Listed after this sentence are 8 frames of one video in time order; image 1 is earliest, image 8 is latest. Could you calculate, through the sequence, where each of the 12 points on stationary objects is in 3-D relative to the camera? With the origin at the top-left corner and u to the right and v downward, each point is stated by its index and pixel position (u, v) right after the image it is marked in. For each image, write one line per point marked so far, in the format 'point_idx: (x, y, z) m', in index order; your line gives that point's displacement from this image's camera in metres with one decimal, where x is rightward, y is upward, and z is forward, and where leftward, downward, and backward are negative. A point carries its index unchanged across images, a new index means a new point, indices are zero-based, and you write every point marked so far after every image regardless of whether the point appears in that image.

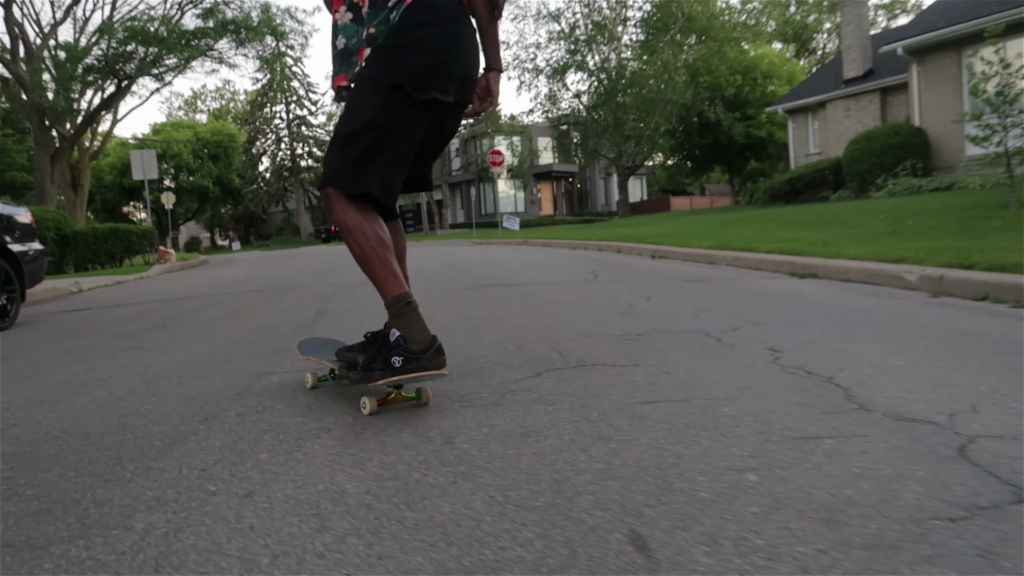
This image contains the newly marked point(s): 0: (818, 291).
0: (+4.0, 0.0, +9.9) m
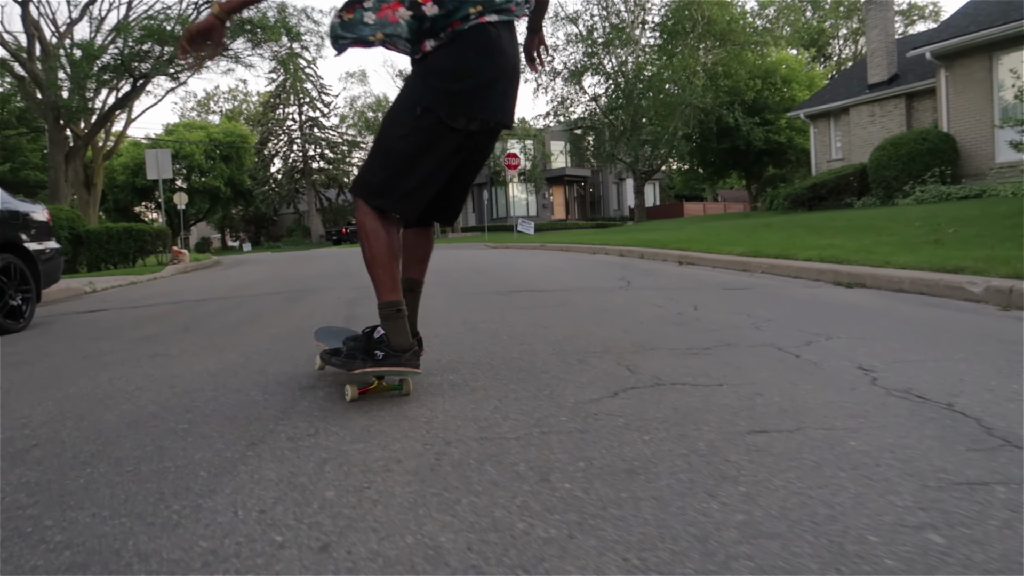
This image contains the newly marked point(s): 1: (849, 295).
0: (+4.5, -0.2, +9.3) m
1: (+4.6, -0.1, +10.3) m
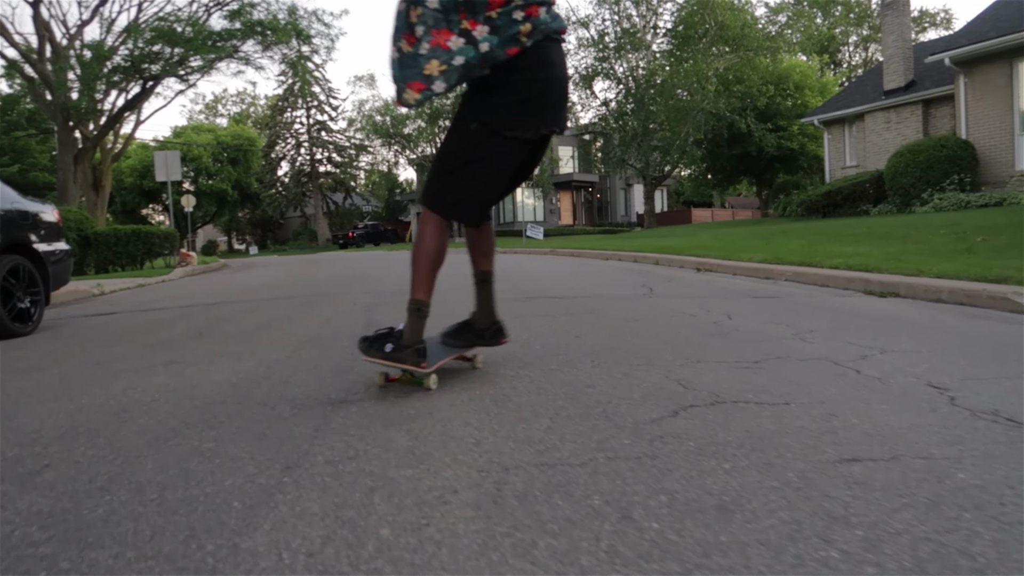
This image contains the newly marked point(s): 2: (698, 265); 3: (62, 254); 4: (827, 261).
0: (+4.8, -0.3, +9.0) m
1: (+4.9, -0.2, +10.0) m
2: (+4.6, +0.6, +18.9) m
3: (-6.0, +0.5, +10.0) m
4: (+6.2, +0.5, +14.9) m
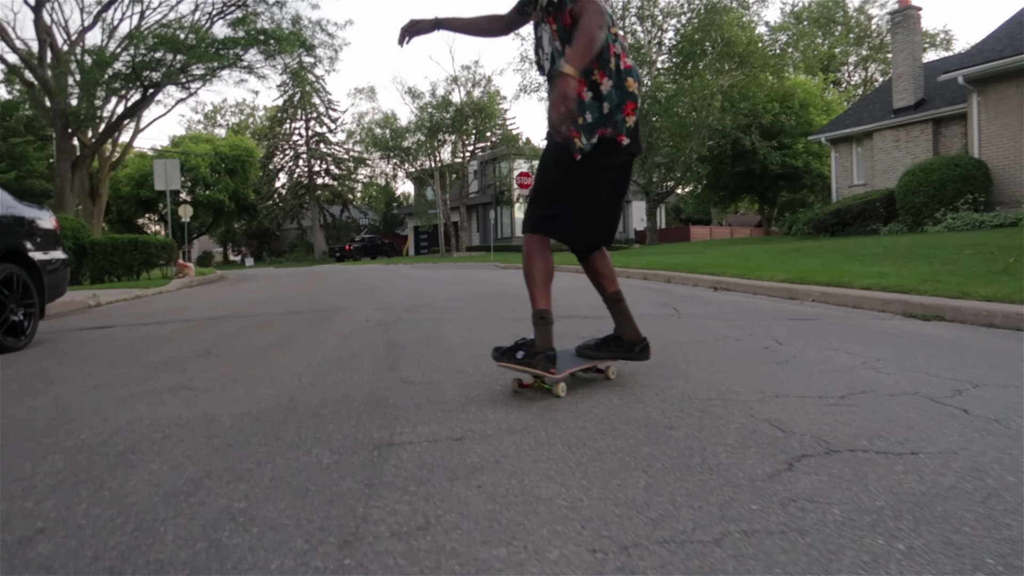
0: (+5.1, -0.6, +8.4) m
1: (+5.2, -0.5, +9.4) m
2: (+4.9, +0.1, +18.3) m
3: (-5.6, +0.3, +9.4) m
4: (+6.5, +0.1, +14.3) m
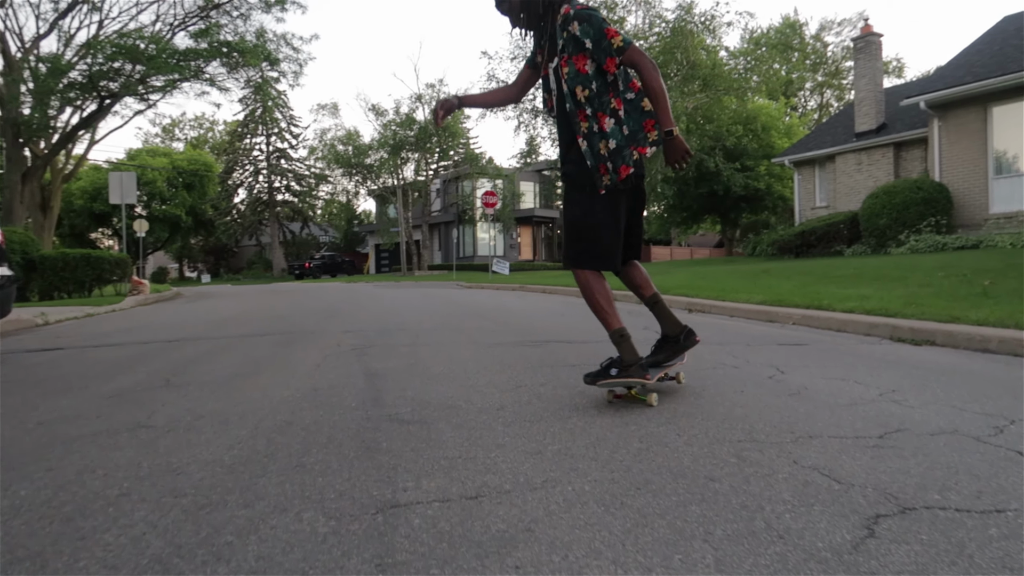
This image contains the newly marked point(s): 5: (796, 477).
0: (+5.0, -0.8, +8.1) m
1: (+5.1, -0.8, +9.1) m
2: (+4.2, -0.4, +18.1) m
3: (-5.8, +0.1, +8.5) m
4: (+6.1, -0.3, +14.1) m
5: (+1.4, -0.9, +3.6) m
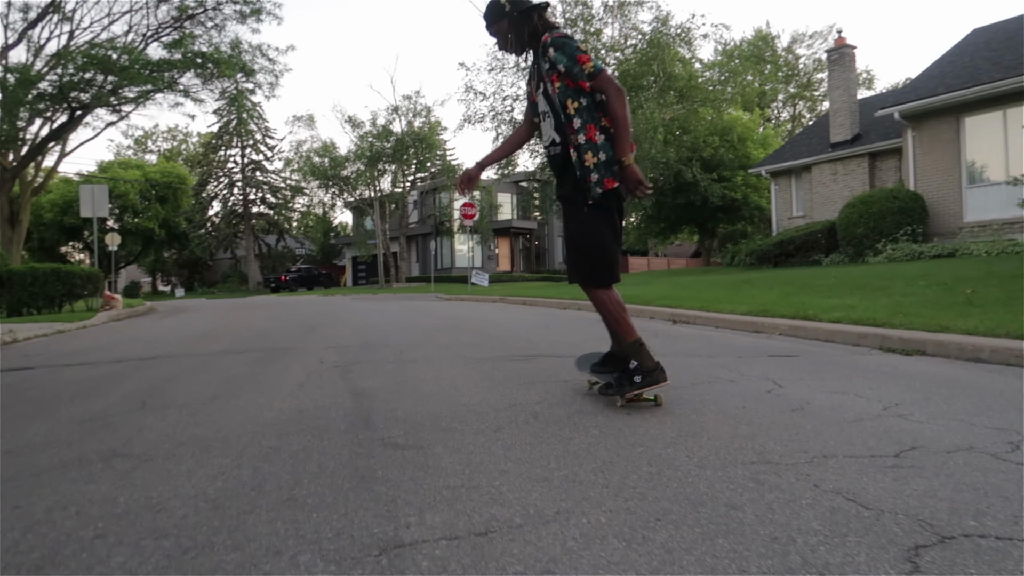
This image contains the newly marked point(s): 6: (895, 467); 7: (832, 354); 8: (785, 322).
0: (+4.9, -0.9, +8.0) m
1: (+4.9, -1.0, +9.0) m
2: (+3.8, -0.7, +17.9) m
3: (-5.9, -0.1, +8.1) m
4: (+5.8, -0.5, +14.1) m
5: (+1.4, -1.0, +3.4) m
6: (+2.1, -1.0, +4.1) m
7: (+4.5, -0.9, +10.5) m
8: (+4.9, -0.6, +13.7) m
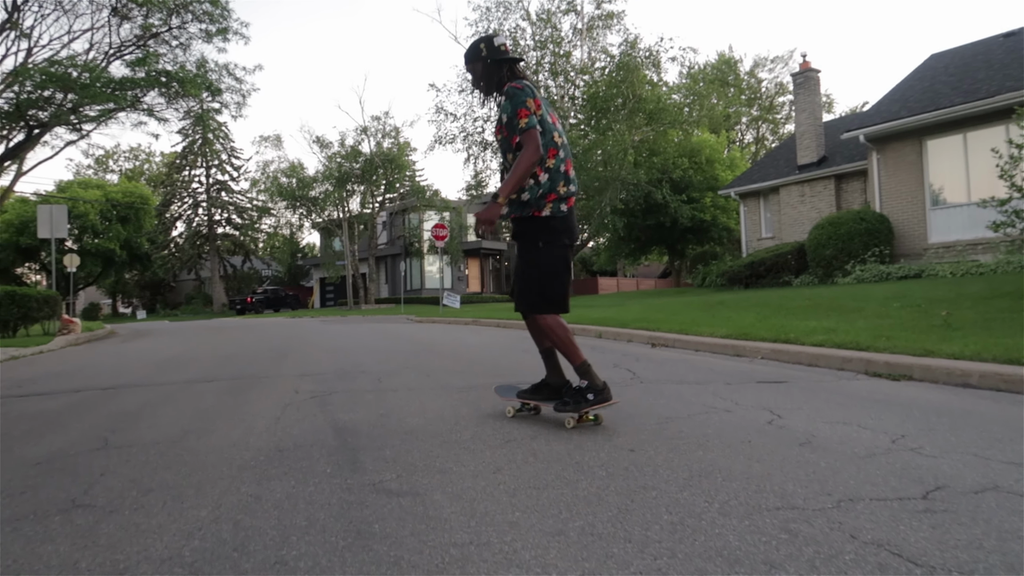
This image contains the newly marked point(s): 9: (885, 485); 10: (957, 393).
0: (+4.8, -1.2, +7.9) m
1: (+4.8, -1.2, +8.9) m
2: (+3.3, -1.2, +17.8) m
3: (-6.0, -0.4, +7.6) m
4: (+5.4, -0.9, +14.0) m
5: (+1.5, -1.1, +3.1) m
6: (+2.1, -1.1, +3.9) m
7: (+4.2, -1.2, +10.3) m
8: (+4.6, -1.0, +13.5) m
9: (+2.2, -1.2, +4.4) m
10: (+5.4, -1.3, +9.2) m
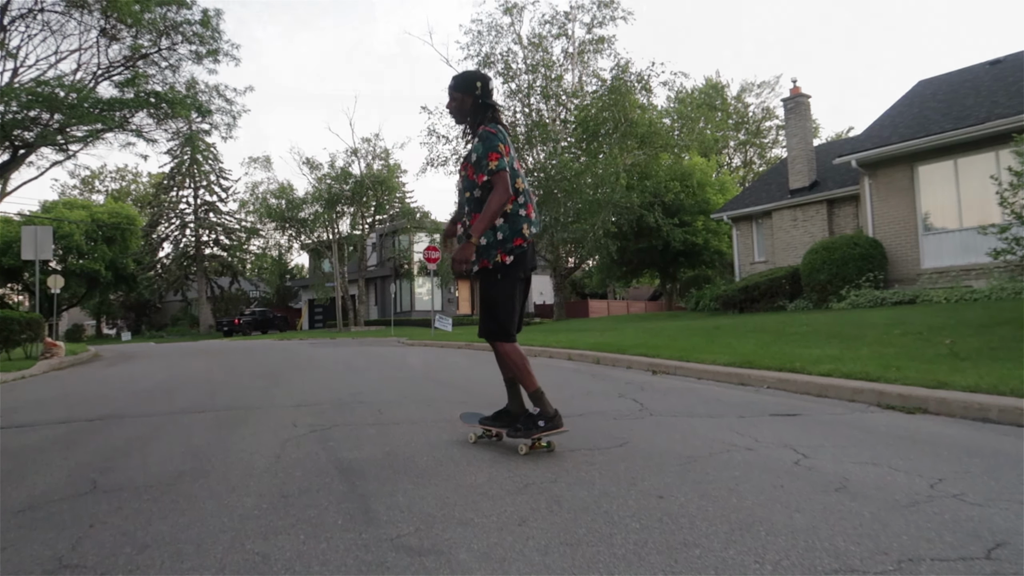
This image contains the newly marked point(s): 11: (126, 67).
0: (+4.9, -1.5, +7.6) m
1: (+4.9, -1.6, +8.6) m
2: (+3.2, -1.8, +17.5) m
3: (-5.9, -0.7, +7.2) m
4: (+5.4, -1.4, +13.7) m
5: (+1.6, -1.3, +2.8) m
6: (+2.3, -1.3, +3.6) m
7: (+4.3, -1.7, +10.1) m
8: (+4.6, -1.5, +13.3) m
9: (+2.4, -1.4, +4.1) m
10: (+5.5, -1.6, +8.9) m
11: (-10.8, +6.3, +21.6) m
